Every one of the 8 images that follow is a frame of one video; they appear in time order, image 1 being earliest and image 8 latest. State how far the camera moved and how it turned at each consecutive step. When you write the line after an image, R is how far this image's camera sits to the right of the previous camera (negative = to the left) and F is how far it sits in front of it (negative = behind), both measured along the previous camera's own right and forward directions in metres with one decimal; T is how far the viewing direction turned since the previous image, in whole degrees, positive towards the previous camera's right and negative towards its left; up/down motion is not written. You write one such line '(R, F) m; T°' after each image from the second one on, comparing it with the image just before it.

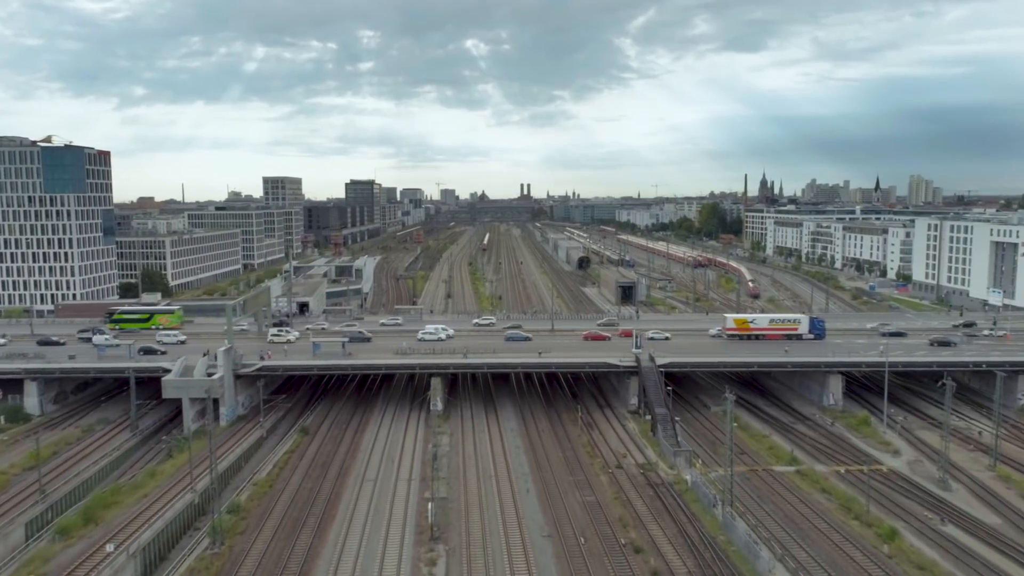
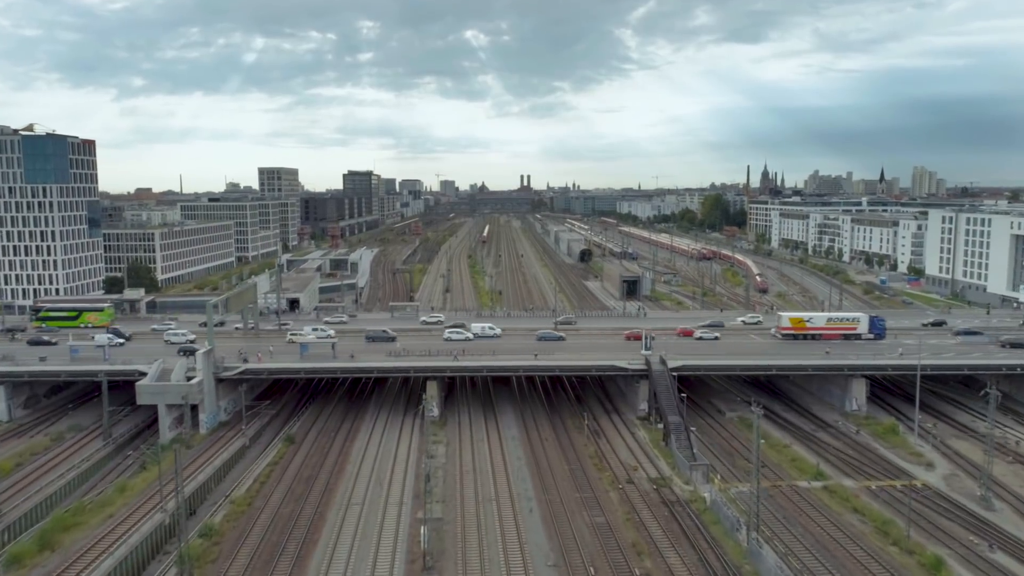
(-0.1, +2.9) m; 0°
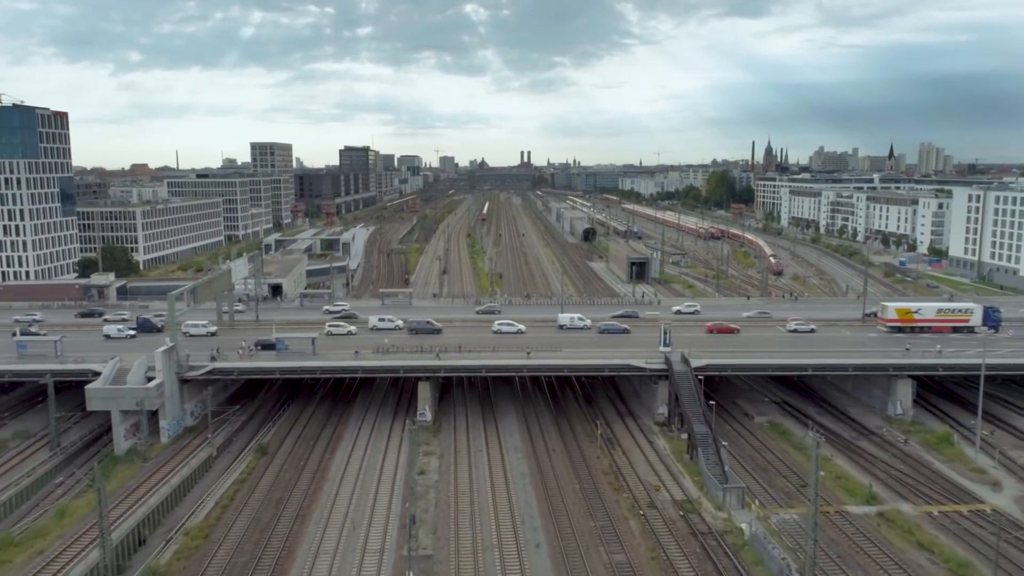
(-0.1, +4.8) m; 0°
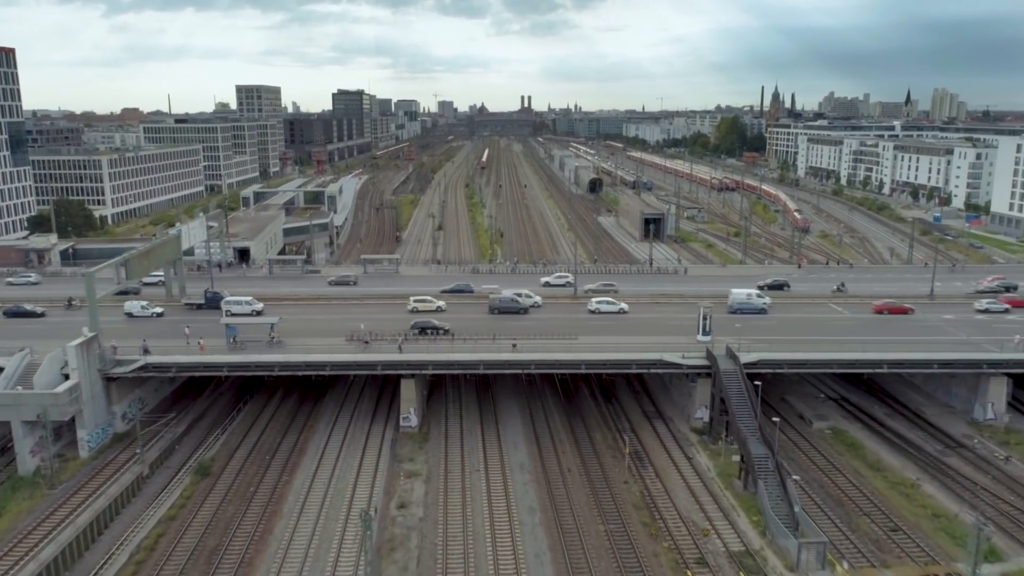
(-0.2, +7.2) m; 0°
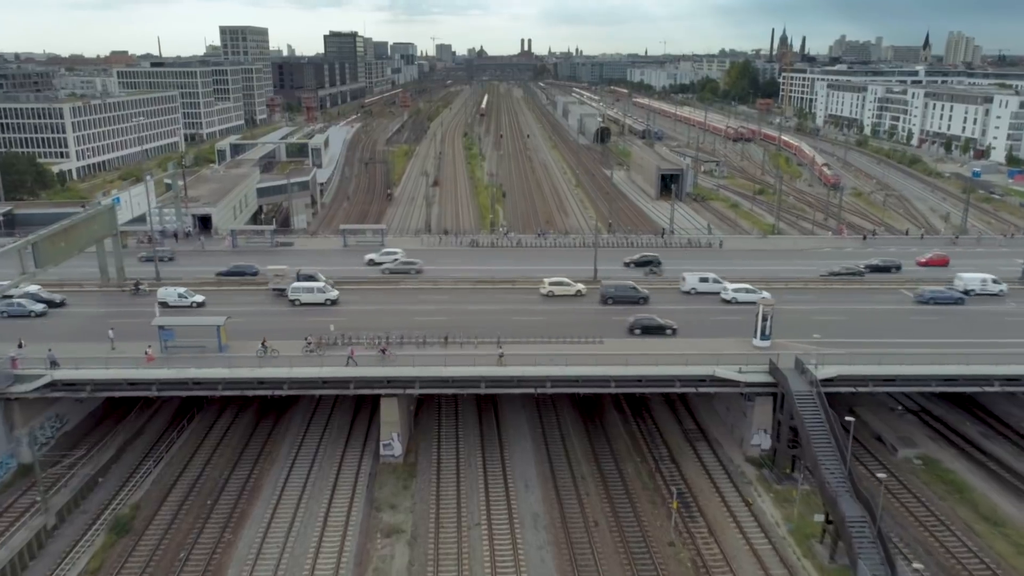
(-0.3, +6.5) m; 0°
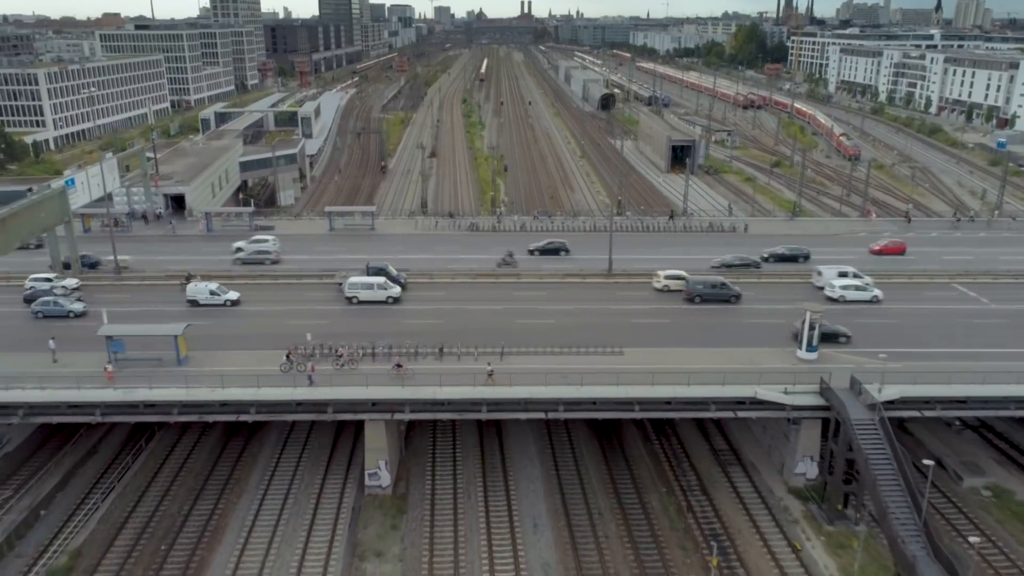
(-0.2, +3.5) m; 0°
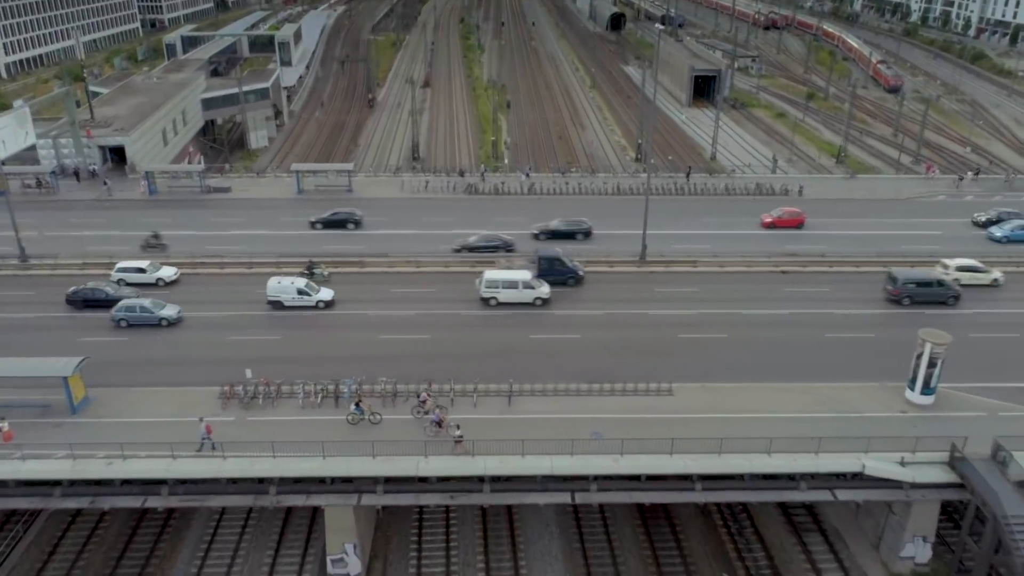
(-0.3, +5.8) m; 0°
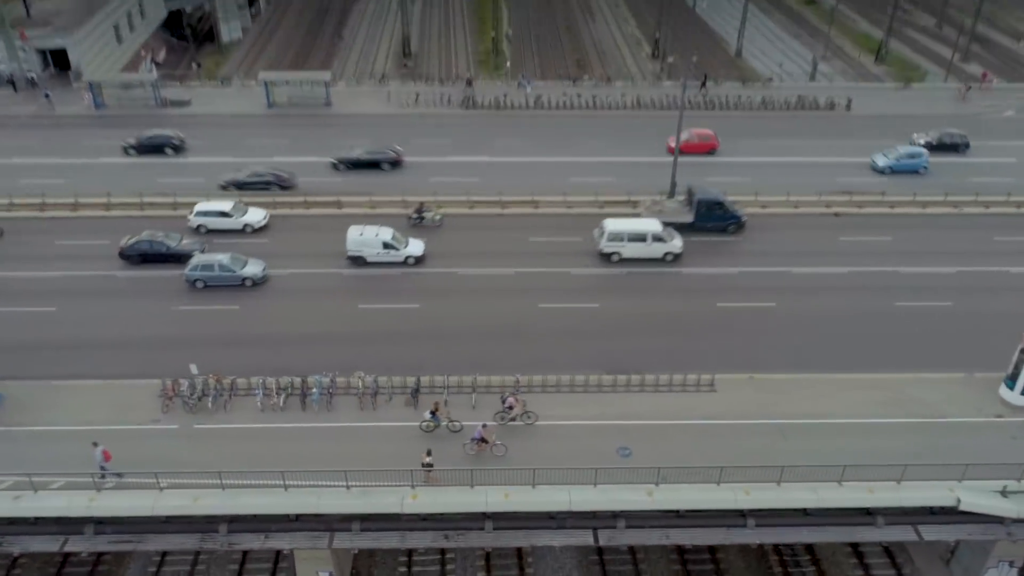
(-0.1, +3.3) m; 0°
